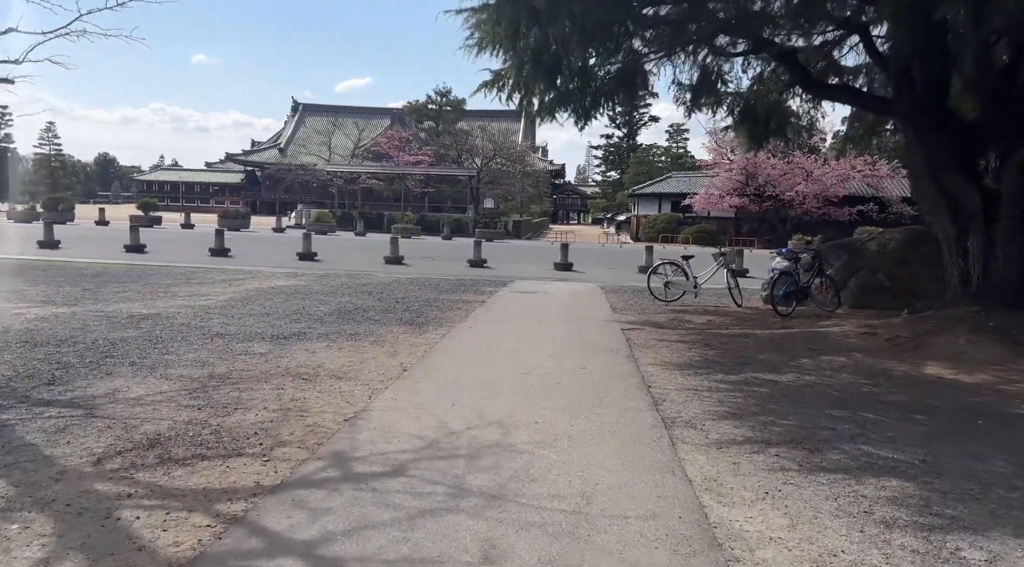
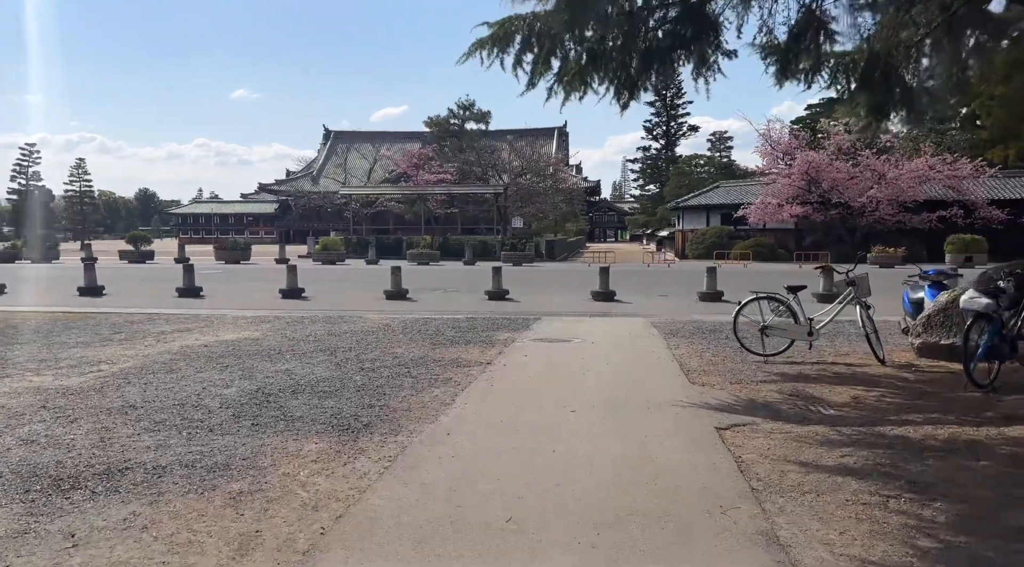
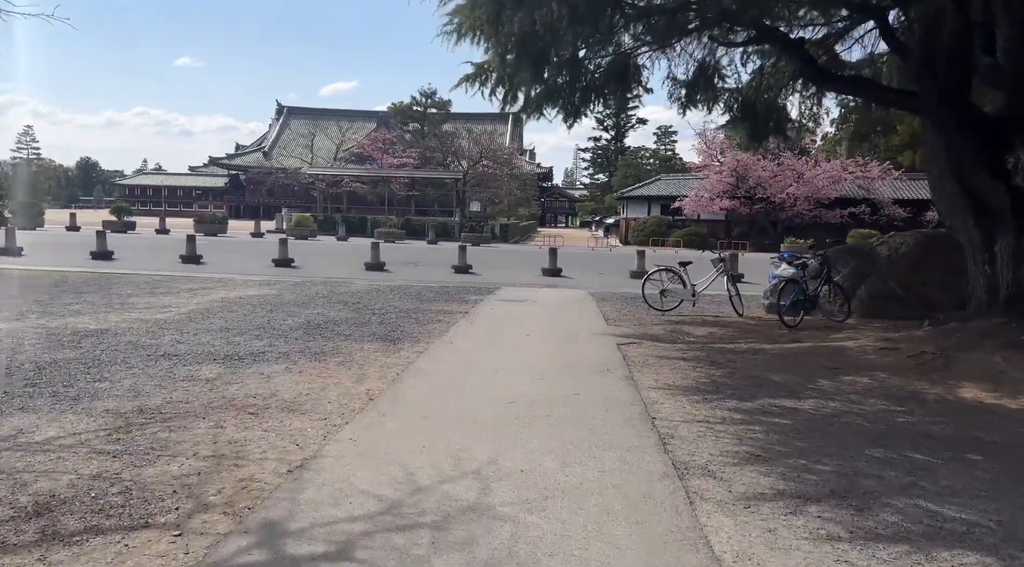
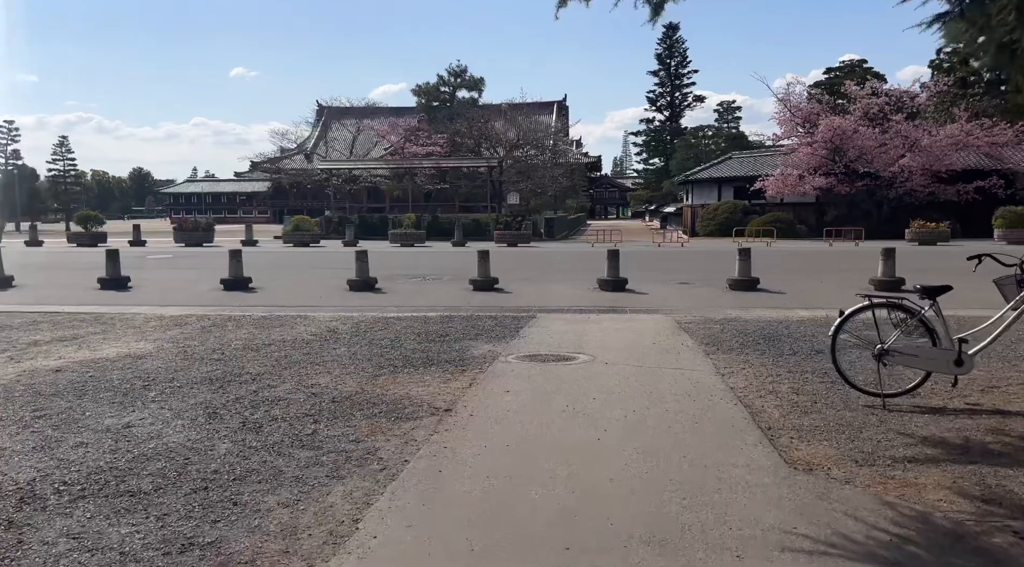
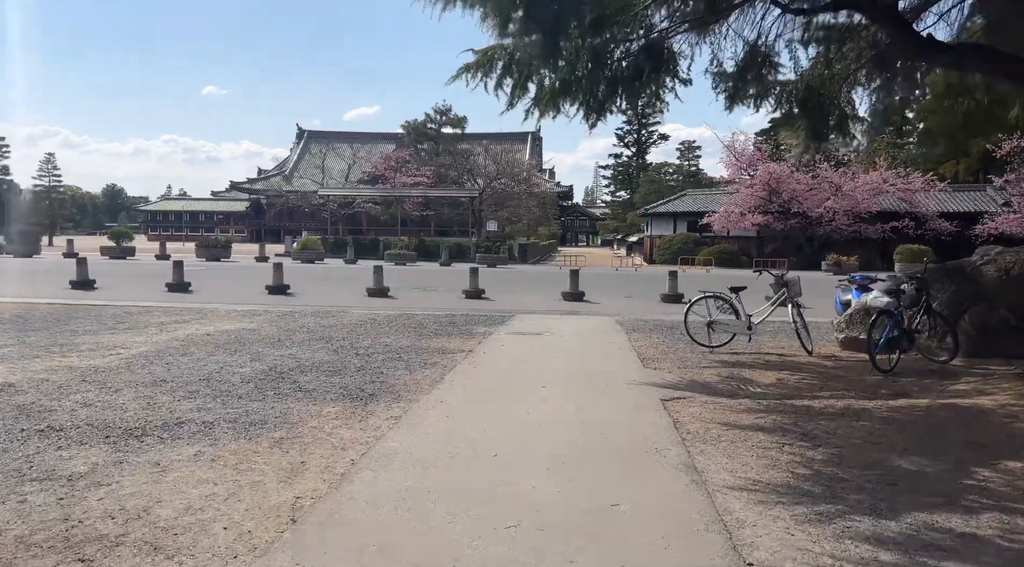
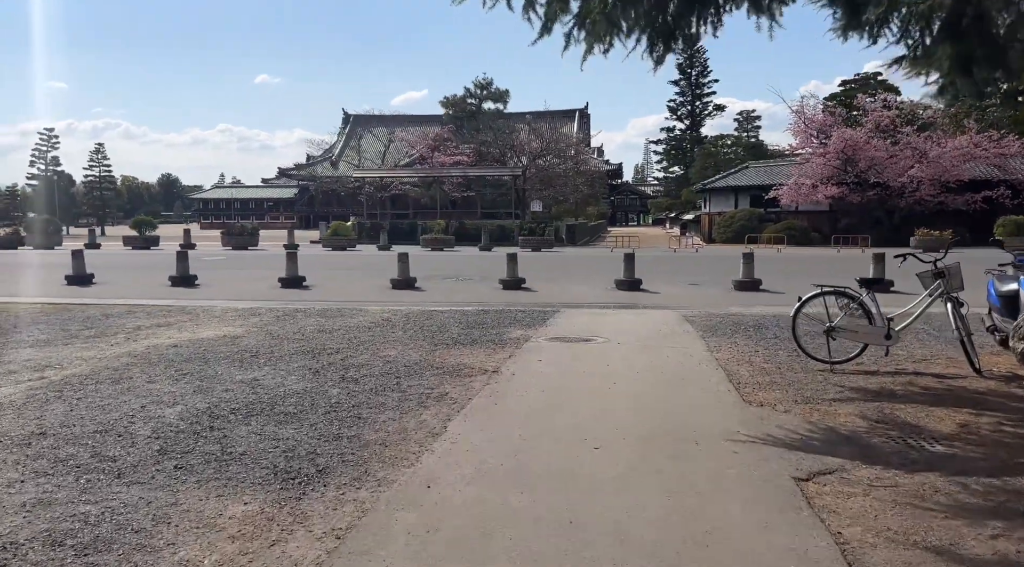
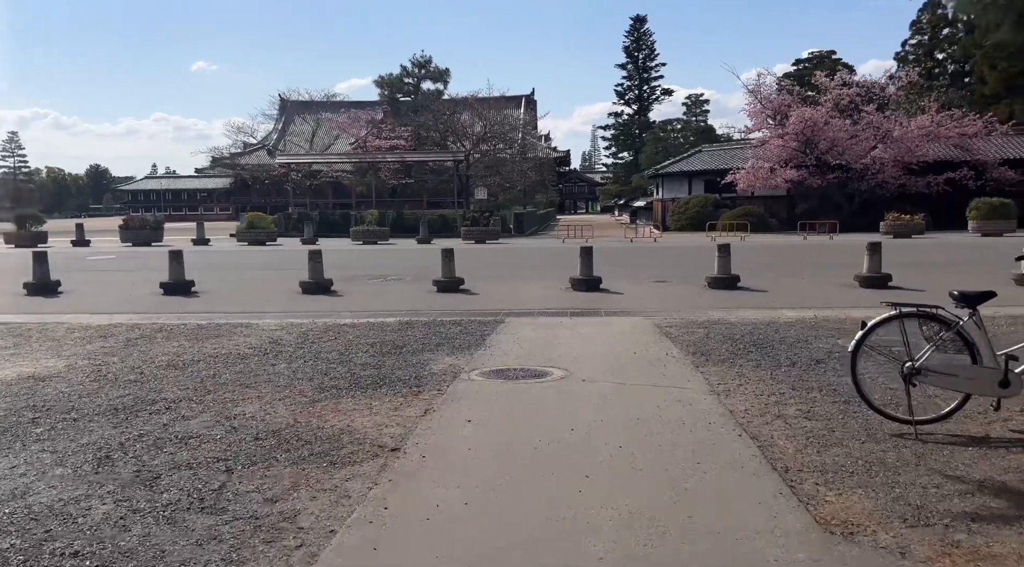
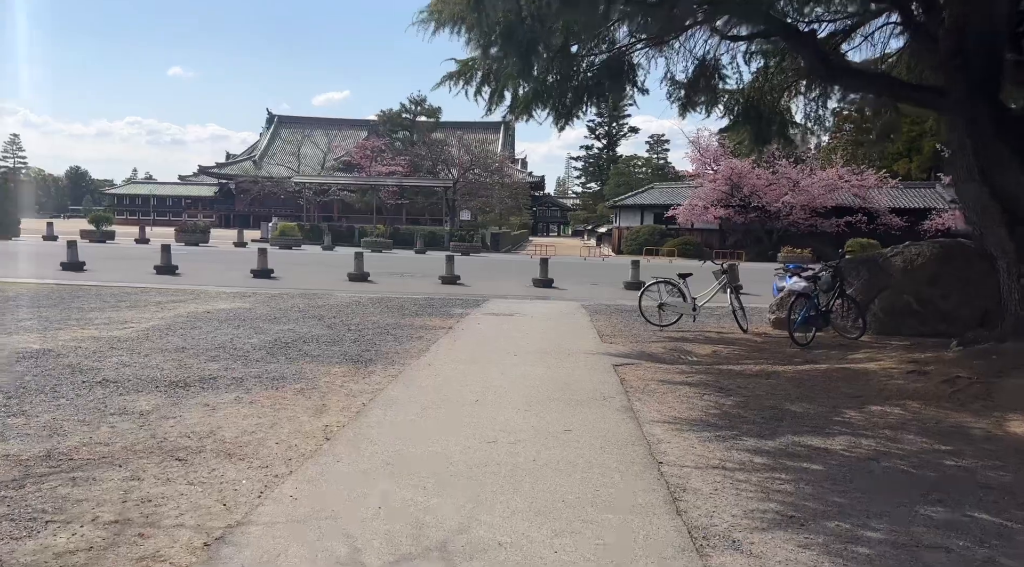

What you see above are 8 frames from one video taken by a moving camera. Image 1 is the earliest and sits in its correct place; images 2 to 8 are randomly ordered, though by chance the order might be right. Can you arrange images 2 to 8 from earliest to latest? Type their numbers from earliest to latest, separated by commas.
3, 8, 5, 2, 6, 4, 7
